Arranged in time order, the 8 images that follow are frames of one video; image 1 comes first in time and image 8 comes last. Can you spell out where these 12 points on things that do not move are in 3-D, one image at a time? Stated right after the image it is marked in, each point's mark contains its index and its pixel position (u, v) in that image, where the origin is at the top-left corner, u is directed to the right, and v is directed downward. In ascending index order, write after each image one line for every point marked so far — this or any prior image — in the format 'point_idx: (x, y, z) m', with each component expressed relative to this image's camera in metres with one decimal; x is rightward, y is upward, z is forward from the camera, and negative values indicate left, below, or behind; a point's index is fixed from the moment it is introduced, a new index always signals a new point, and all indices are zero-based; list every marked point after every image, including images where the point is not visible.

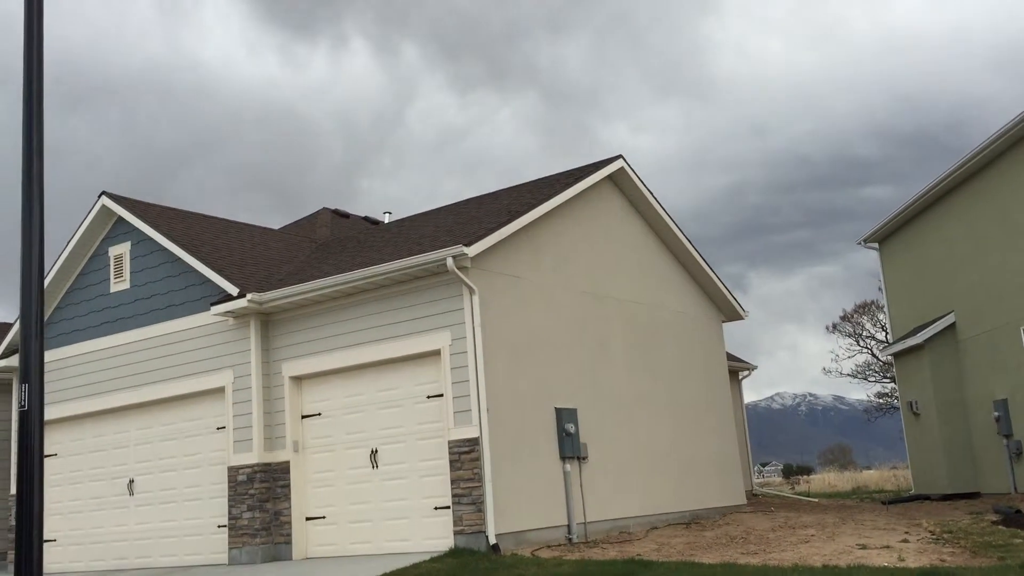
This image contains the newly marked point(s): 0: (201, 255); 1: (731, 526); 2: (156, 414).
0: (-4.5, +0.5, +14.0) m
1: (+3.1, -3.4, +14.0) m
2: (-5.2, -1.9, +14.3) m
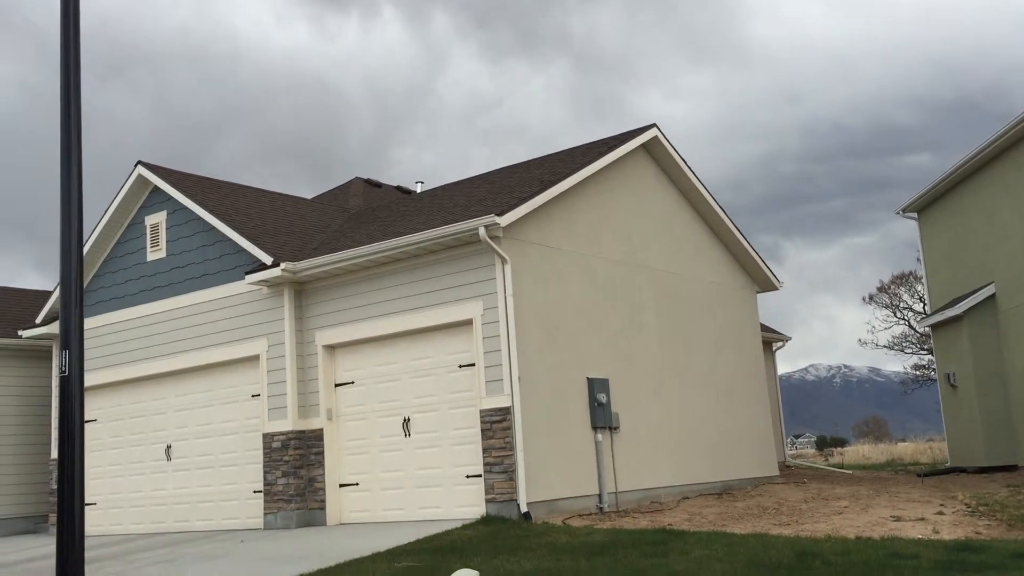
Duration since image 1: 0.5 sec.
0: (-4.0, +0.9, +14.1) m
1: (+3.6, -3.0, +13.9) m
2: (-4.8, -1.4, +14.5) m
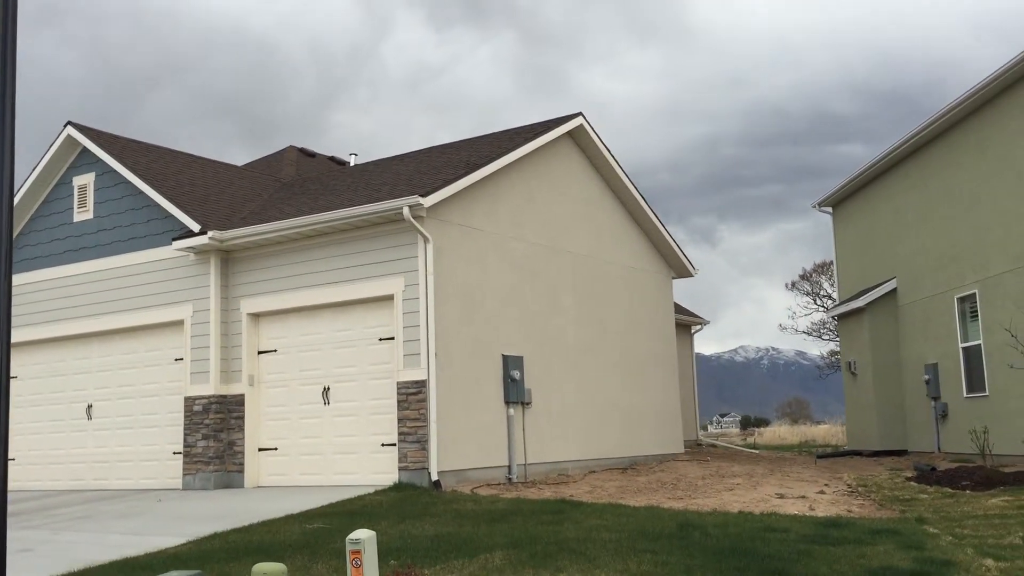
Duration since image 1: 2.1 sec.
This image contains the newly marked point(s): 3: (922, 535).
0: (-5.1, +1.4, +14.3) m
1: (+2.3, -2.8, +14.7) m
2: (-6.0, -0.8, +14.7) m
3: (+3.7, -2.2, +8.8) m
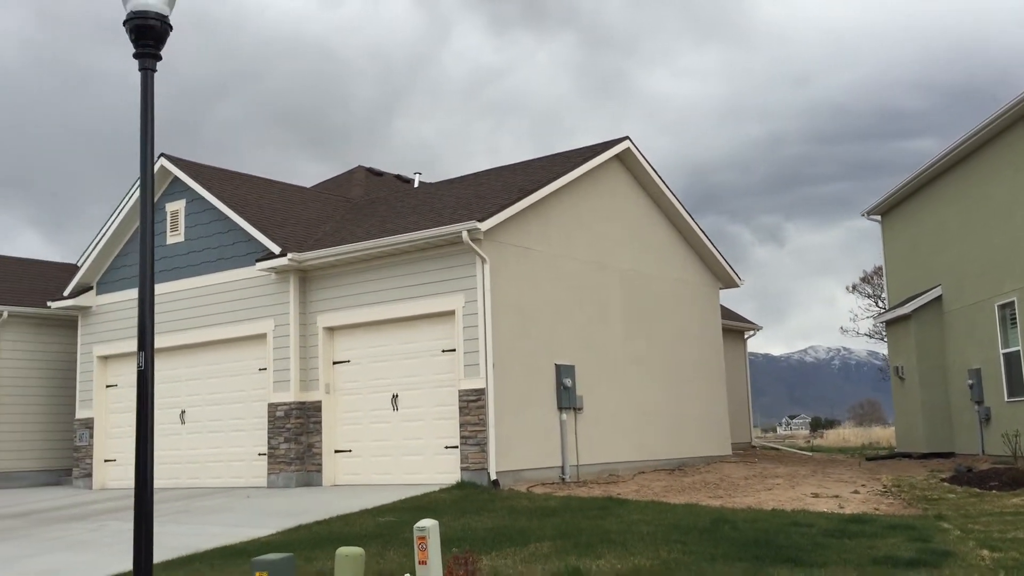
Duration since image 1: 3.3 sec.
0: (-4.3, +1.2, +15.7) m
1: (+3.2, -3.0, +15.7) m
2: (-5.1, -1.1, +16.2) m
3: (+4.2, -2.4, +9.6) m
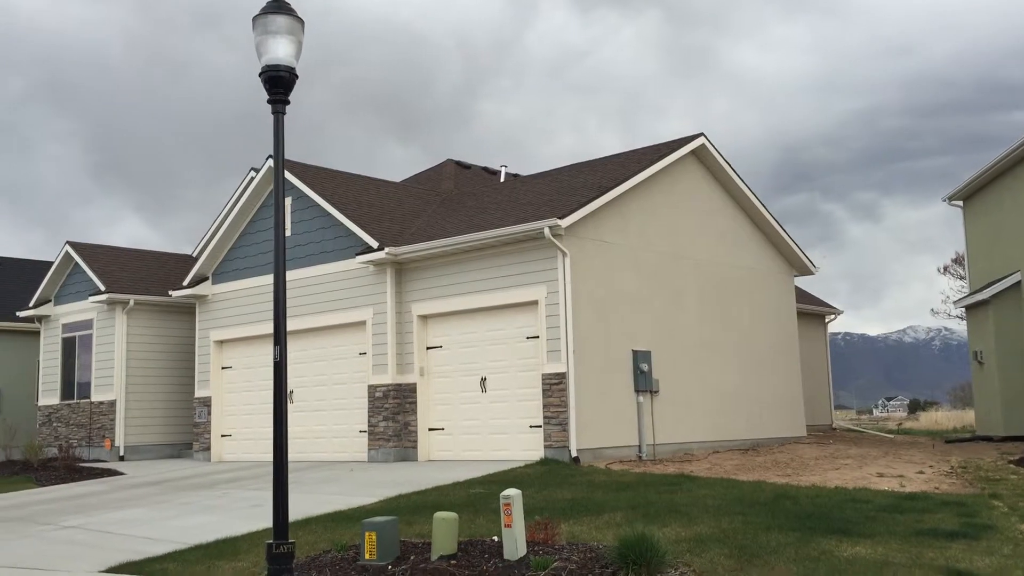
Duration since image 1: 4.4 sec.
0: (-2.9, +1.3, +17.1) m
1: (+4.6, -2.8, +16.4) m
2: (-3.7, -0.9, +17.7) m
3: (+5.0, -2.3, +10.3) m
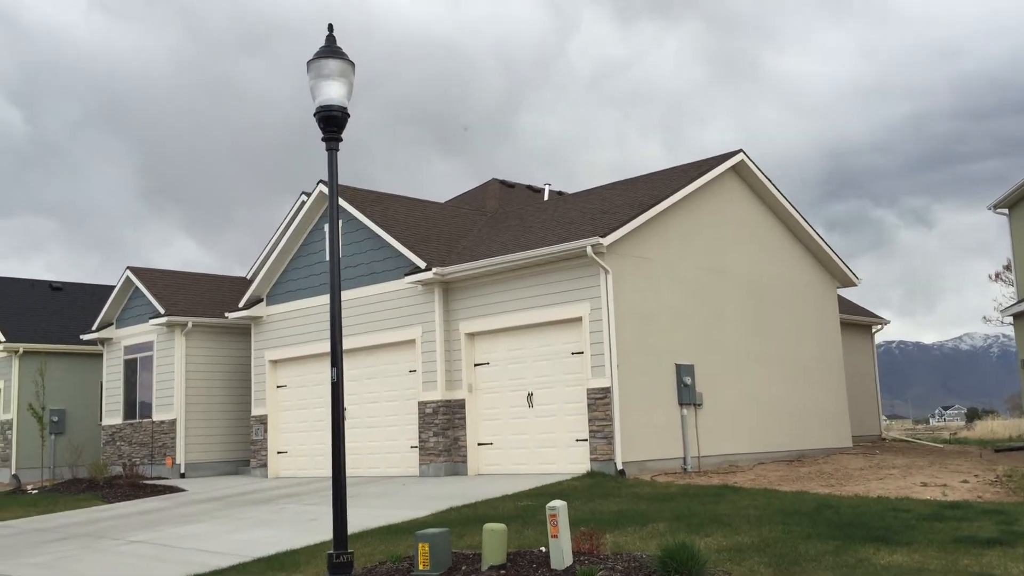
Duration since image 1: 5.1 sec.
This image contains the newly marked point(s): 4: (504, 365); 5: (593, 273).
0: (-2.1, +1.0, +17.6) m
1: (+5.4, -3.0, +16.6) m
2: (-2.8, -1.3, +18.2) m
3: (+5.5, -2.4, +10.4) m
4: (-0.1, -1.3, +16.0) m
5: (+1.2, +0.2, +14.8) m
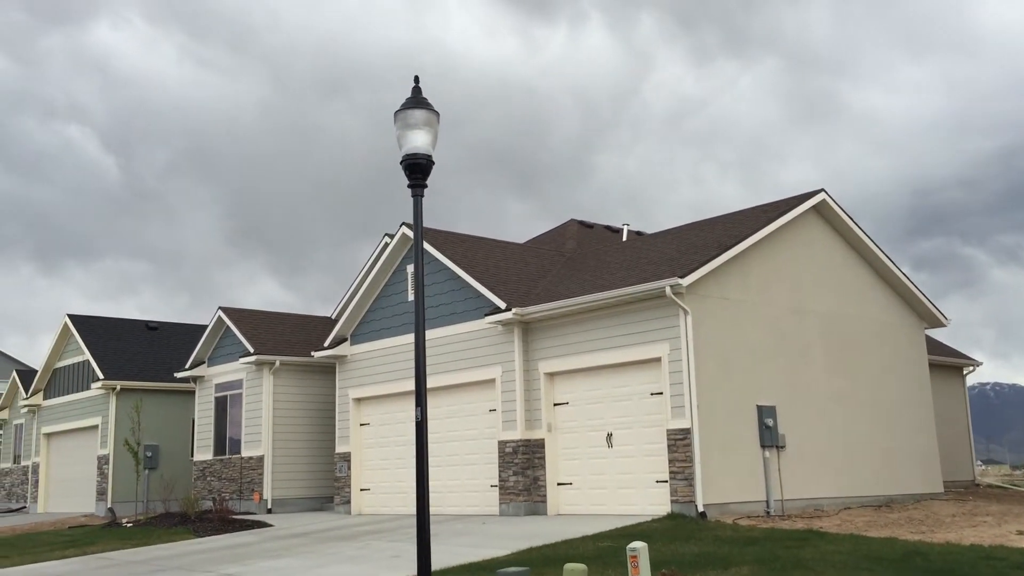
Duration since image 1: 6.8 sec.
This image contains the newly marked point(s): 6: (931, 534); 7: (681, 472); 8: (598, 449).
0: (-0.6, +0.2, +17.9) m
1: (+6.7, -3.7, +16.1) m
2: (-1.3, -2.1, +18.5) m
3: (+6.4, -2.9, +10.0) m
4: (+1.2, -1.9, +16.0) m
5: (+2.4, -0.4, +14.8) m
6: (+5.7, -3.3, +13.2) m
7: (+2.5, -2.7, +14.2) m
8: (+1.4, -2.6, +15.7) m
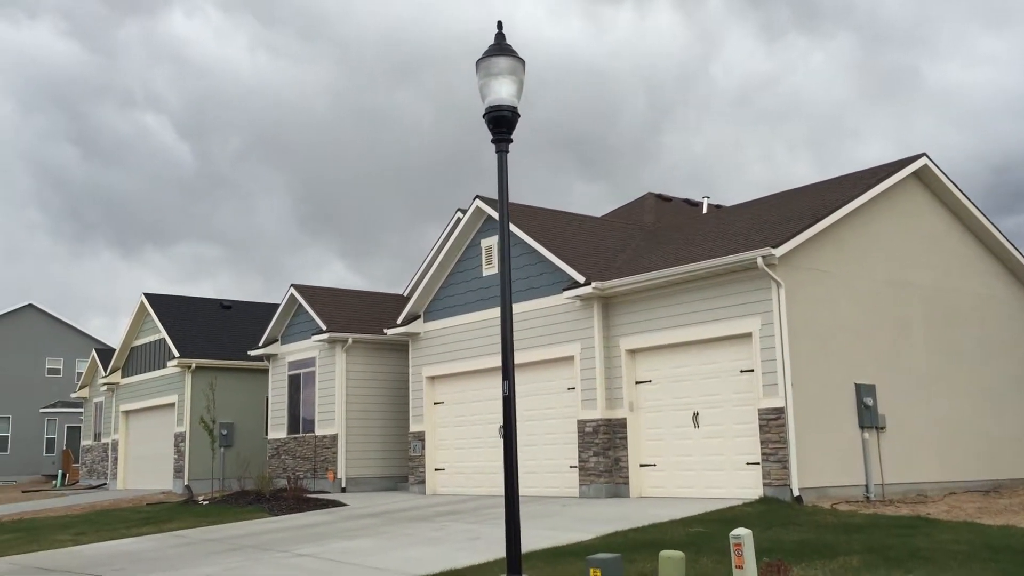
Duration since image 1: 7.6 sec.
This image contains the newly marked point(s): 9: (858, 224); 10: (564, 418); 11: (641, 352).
0: (+0.7, +0.7, +17.3) m
1: (+8.0, -3.2, +15.0) m
2: (+0.1, -1.6, +17.9) m
3: (+7.2, -2.5, +9.0) m
4: (+2.4, -1.5, +15.3) m
5: (+3.6, 0.0, +13.9) m
6: (+6.8, -2.9, +12.2) m
7: (+3.6, -2.3, +13.4) m
8: (+2.6, -2.2, +14.9) m
9: (+5.4, +1.0, +15.2) m
10: (+0.9, -2.3, +16.9) m
11: (+2.1, -1.0, +15.8) m
